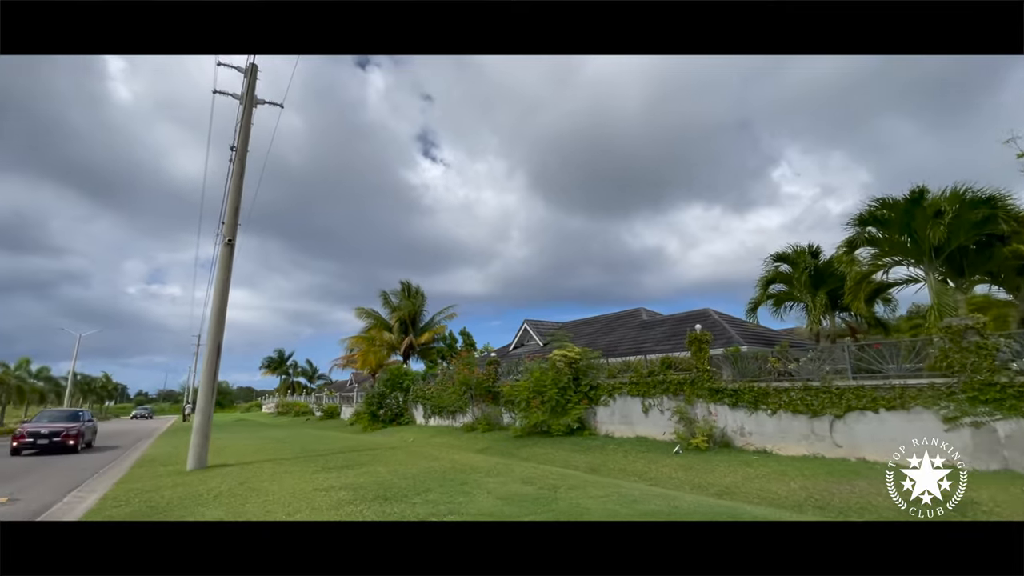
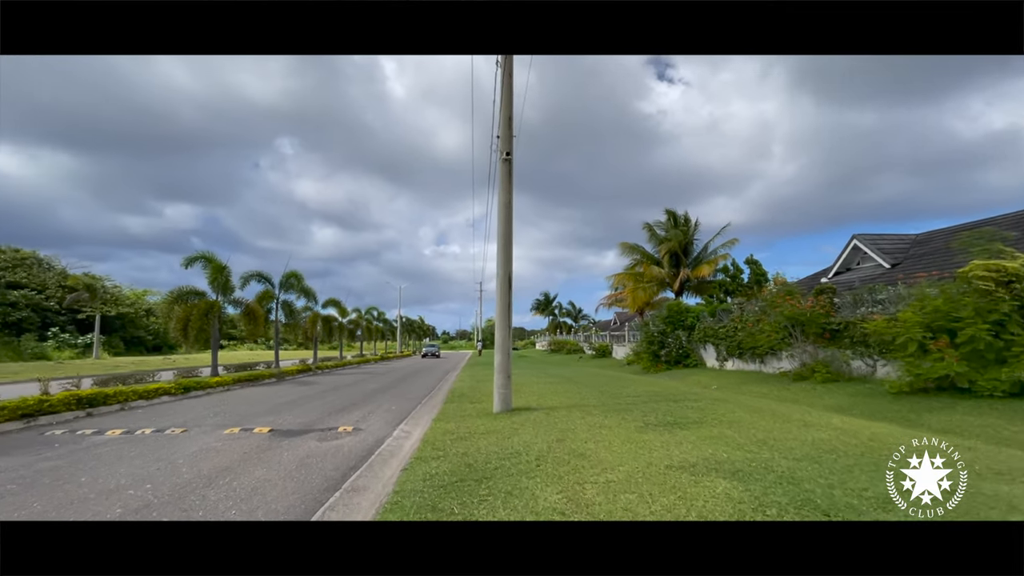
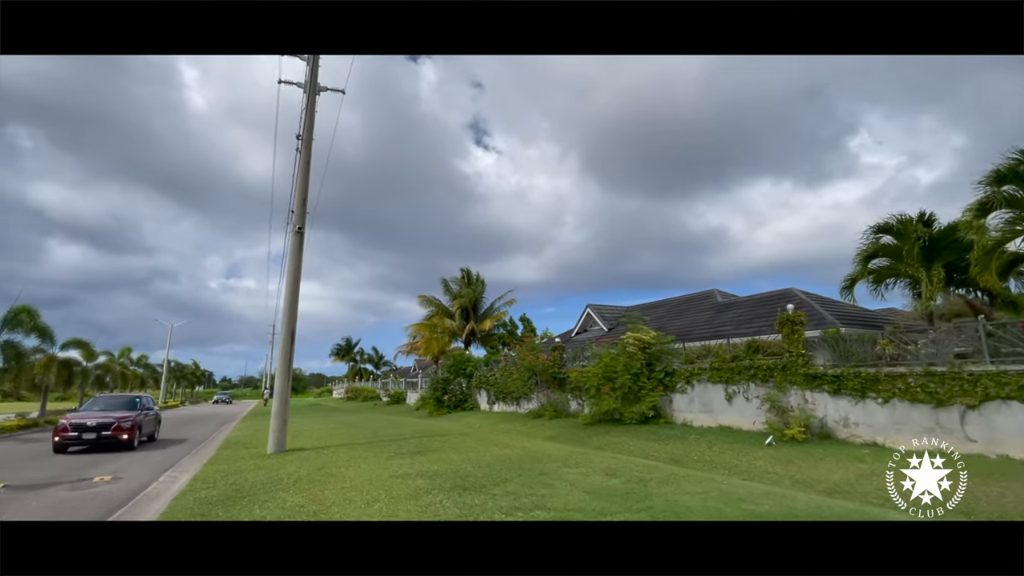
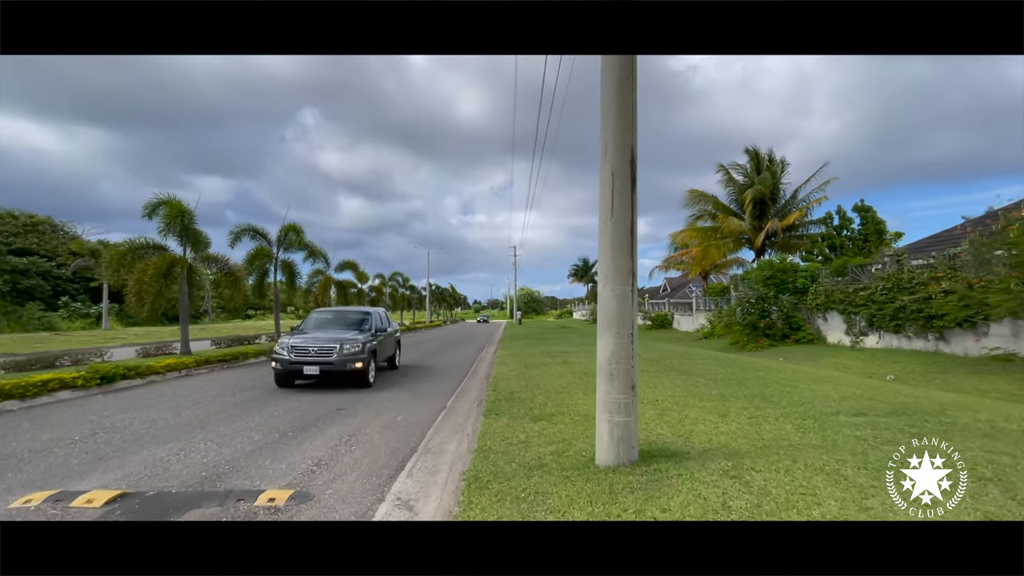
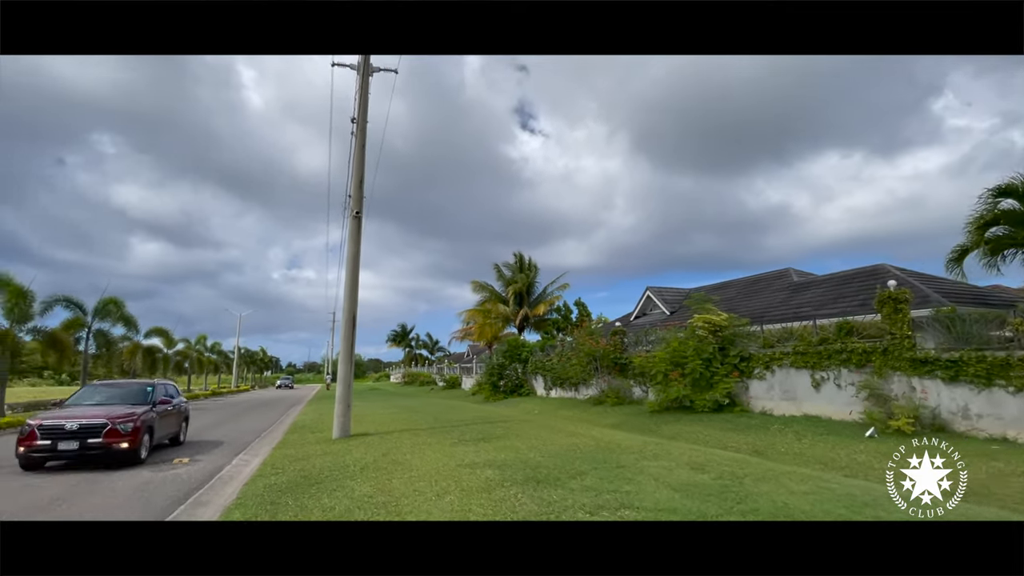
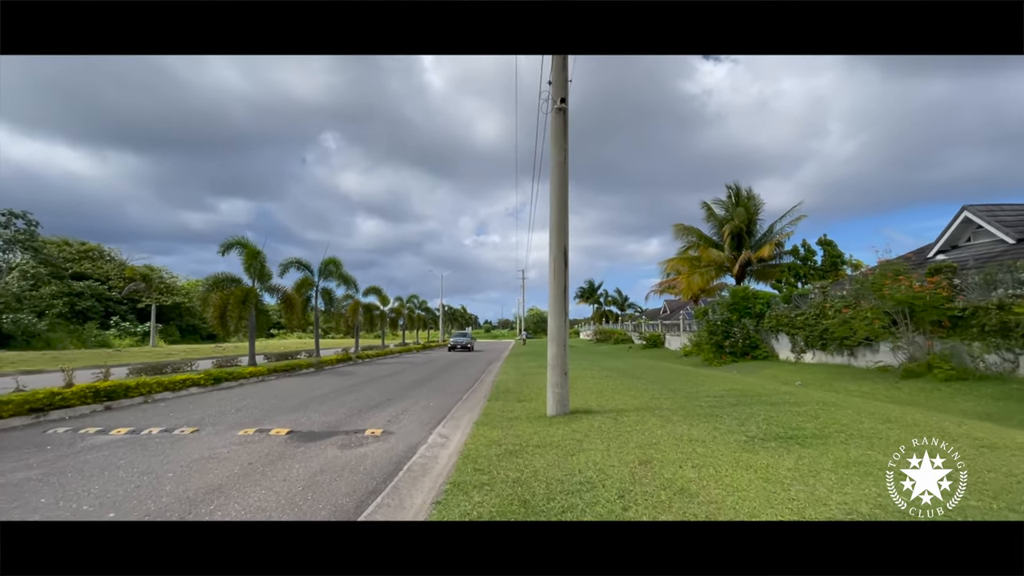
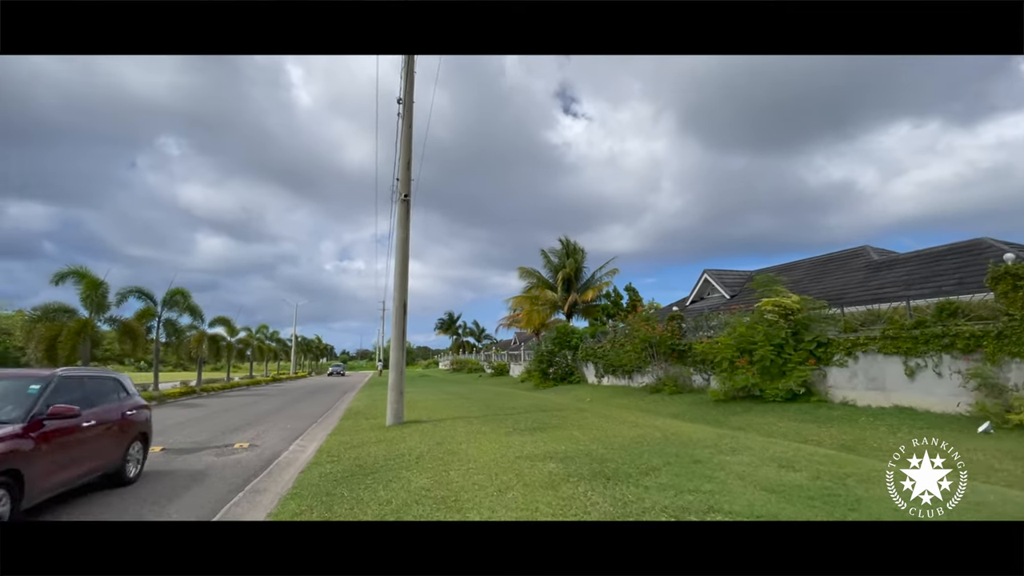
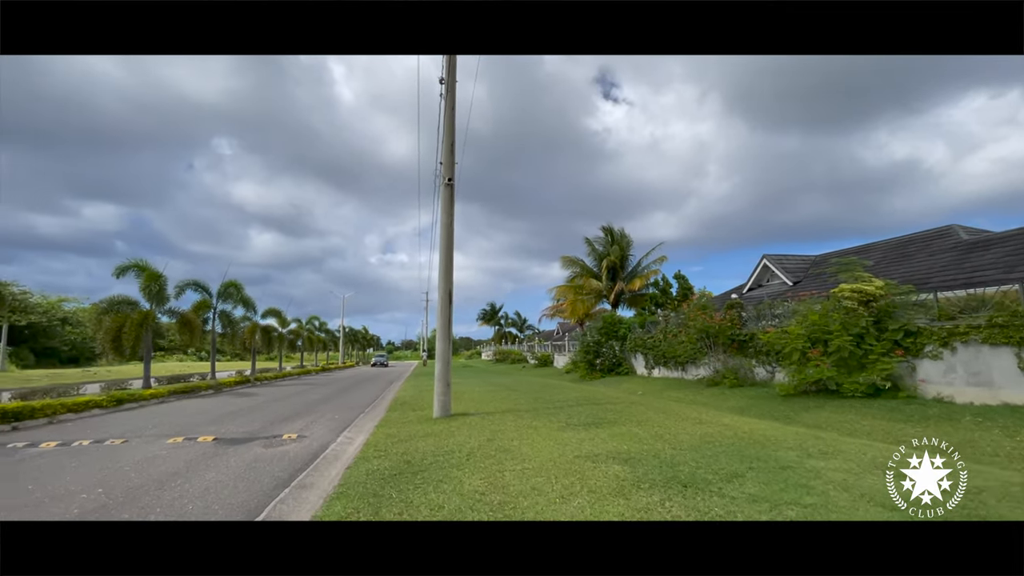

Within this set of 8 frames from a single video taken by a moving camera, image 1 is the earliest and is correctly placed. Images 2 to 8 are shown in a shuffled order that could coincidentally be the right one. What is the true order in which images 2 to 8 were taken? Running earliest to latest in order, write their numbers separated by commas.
3, 5, 7, 8, 2, 6, 4
